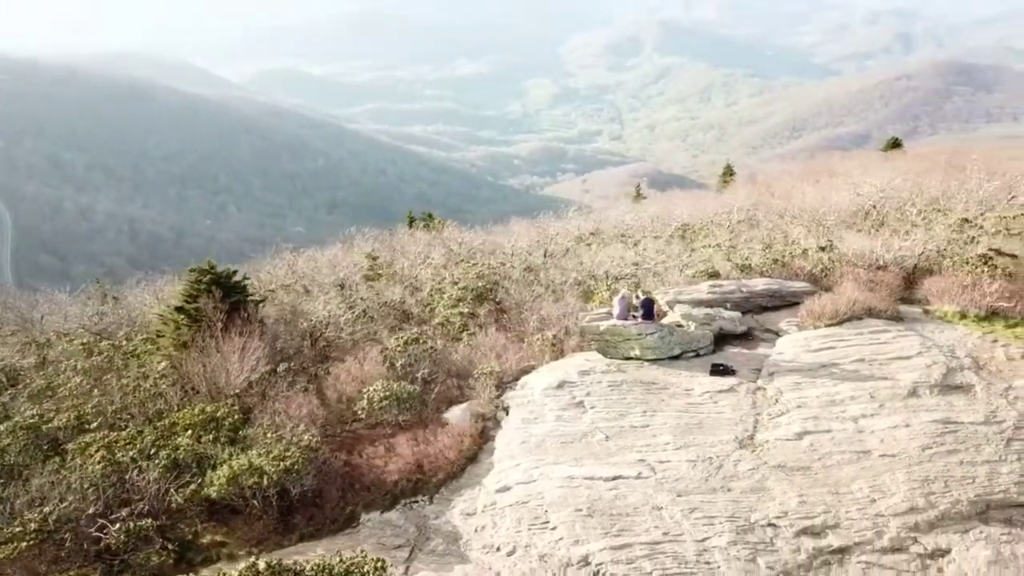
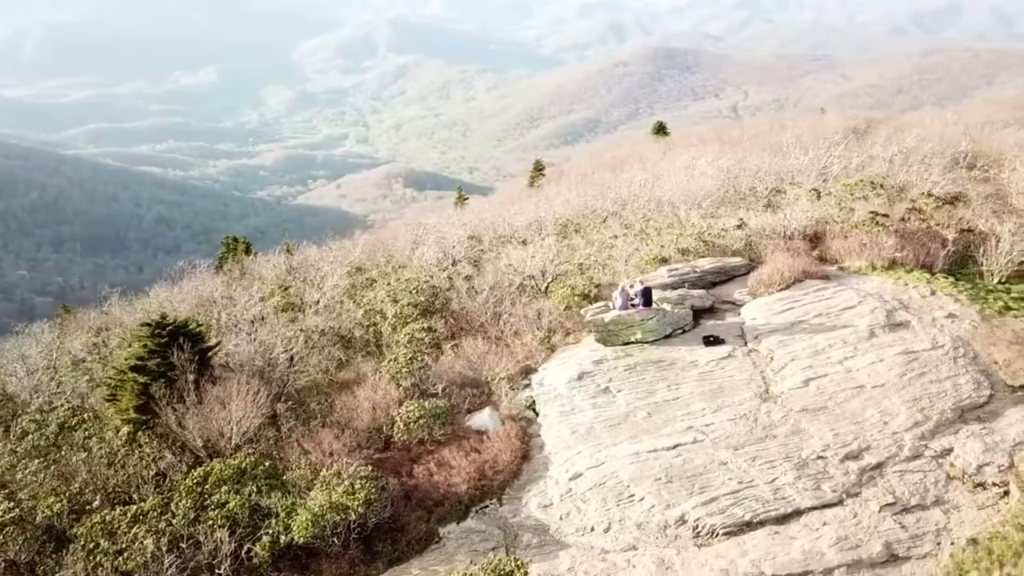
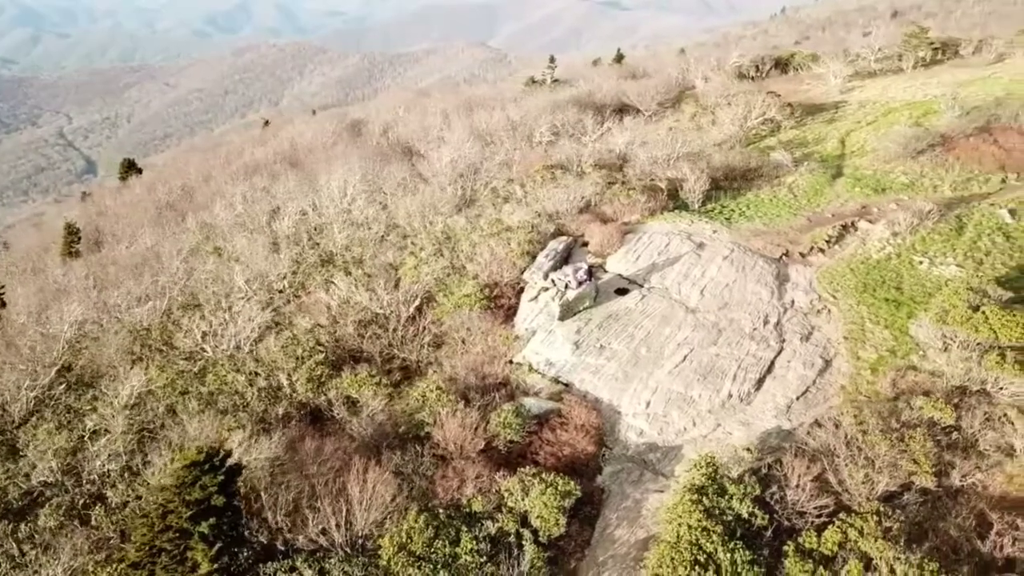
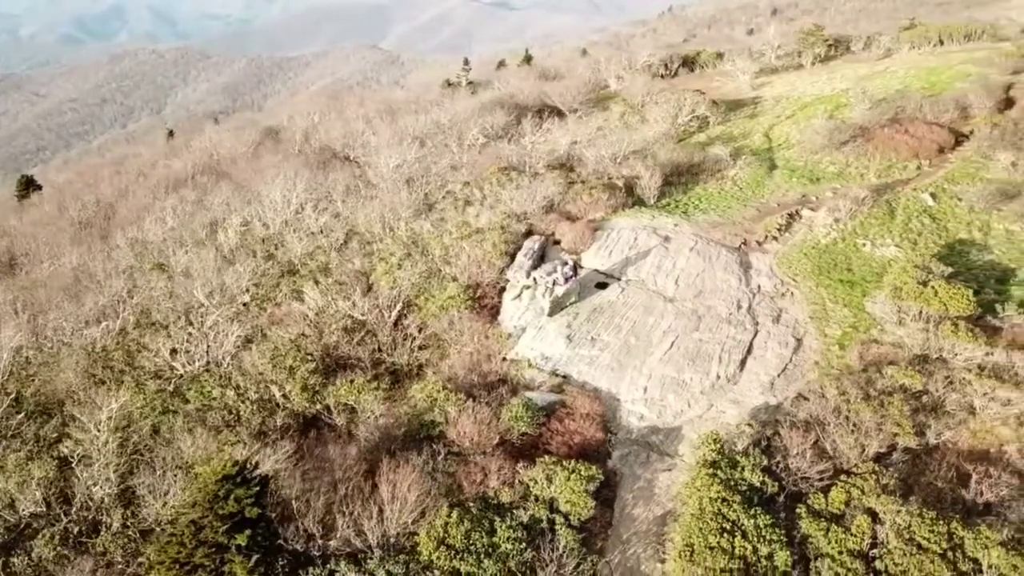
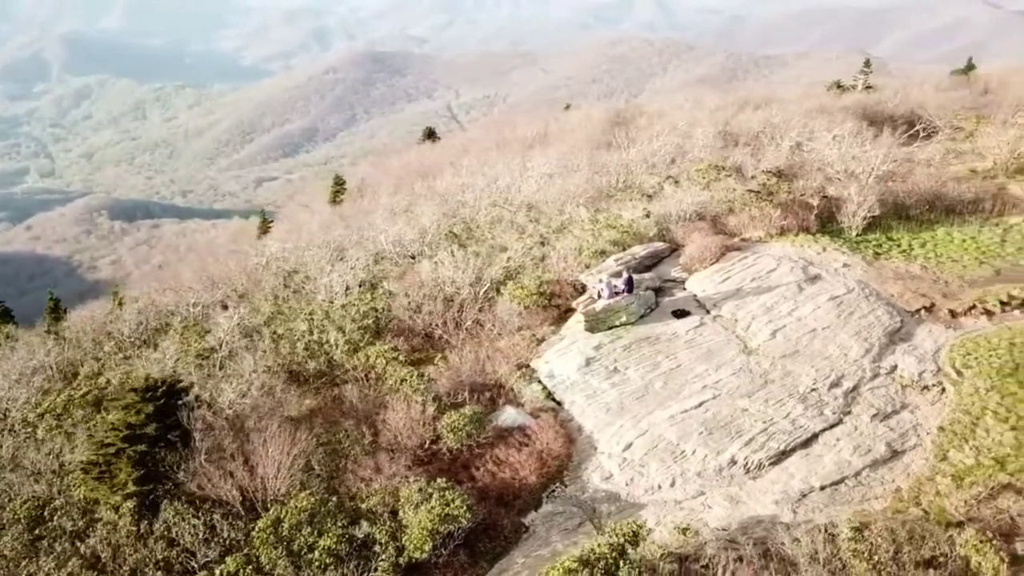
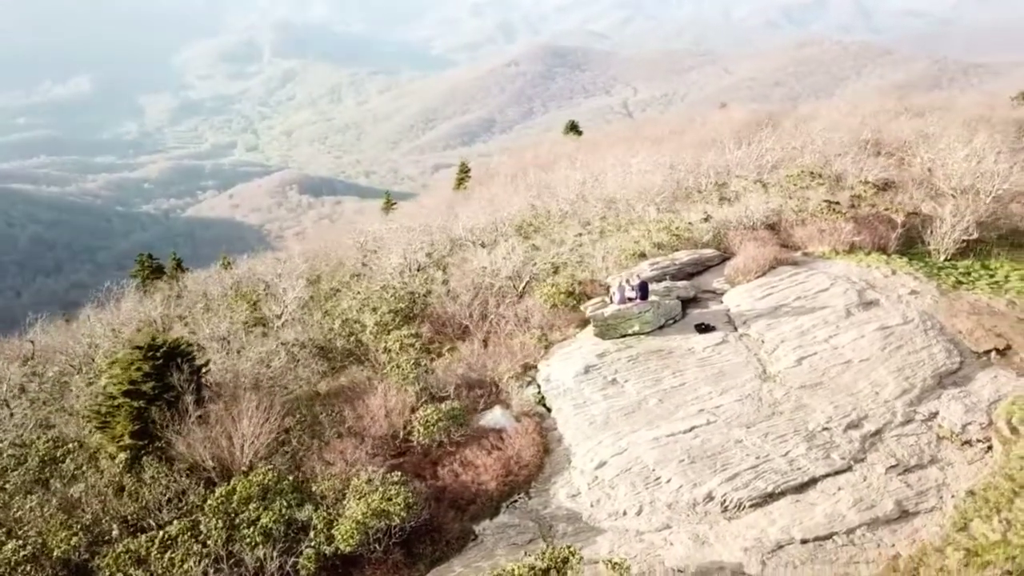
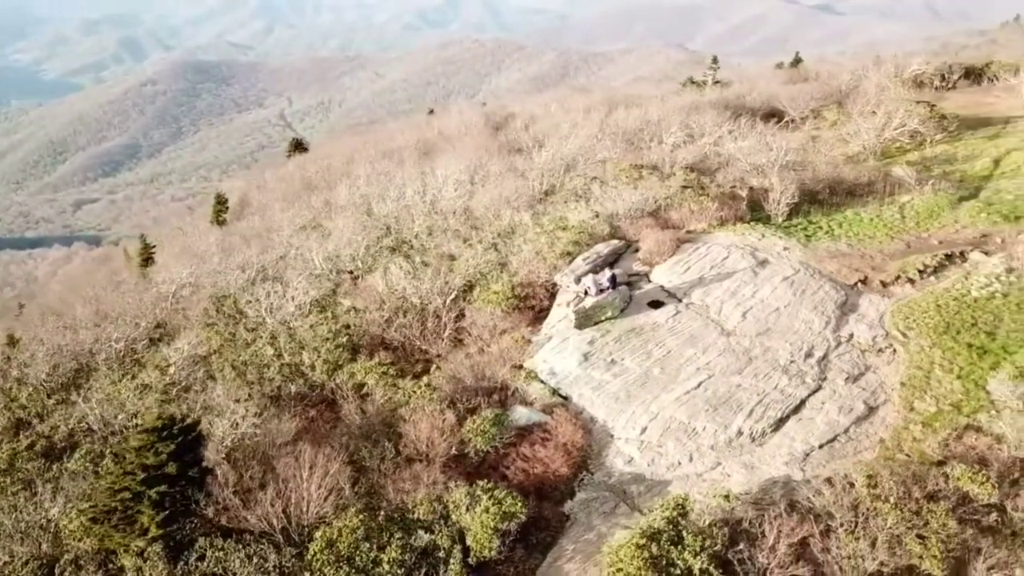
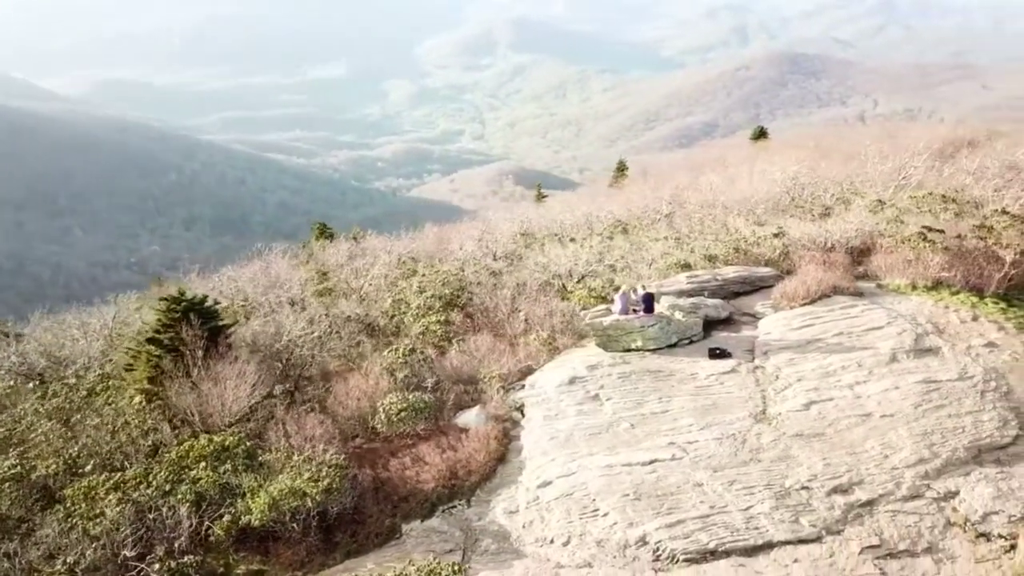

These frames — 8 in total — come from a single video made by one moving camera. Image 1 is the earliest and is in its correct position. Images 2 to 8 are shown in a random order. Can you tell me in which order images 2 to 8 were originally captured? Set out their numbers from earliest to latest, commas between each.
8, 2, 6, 5, 7, 3, 4
